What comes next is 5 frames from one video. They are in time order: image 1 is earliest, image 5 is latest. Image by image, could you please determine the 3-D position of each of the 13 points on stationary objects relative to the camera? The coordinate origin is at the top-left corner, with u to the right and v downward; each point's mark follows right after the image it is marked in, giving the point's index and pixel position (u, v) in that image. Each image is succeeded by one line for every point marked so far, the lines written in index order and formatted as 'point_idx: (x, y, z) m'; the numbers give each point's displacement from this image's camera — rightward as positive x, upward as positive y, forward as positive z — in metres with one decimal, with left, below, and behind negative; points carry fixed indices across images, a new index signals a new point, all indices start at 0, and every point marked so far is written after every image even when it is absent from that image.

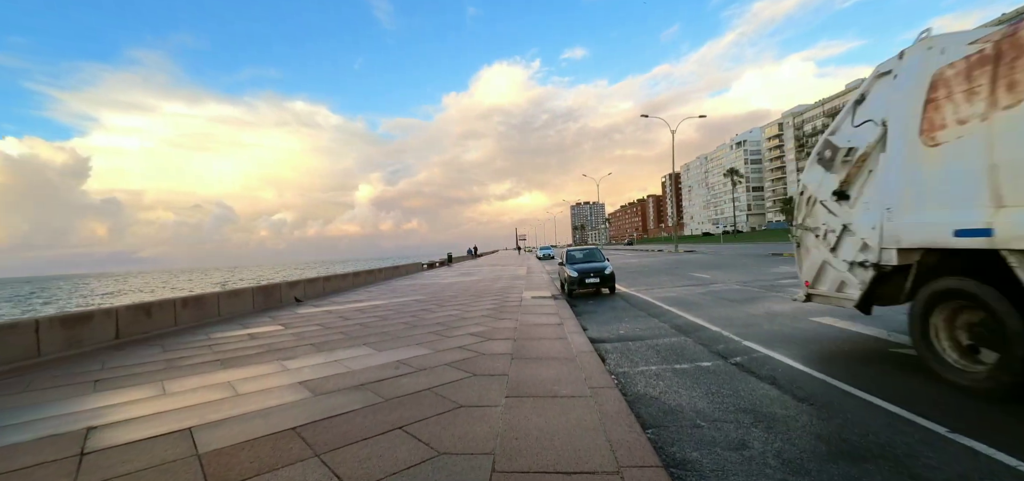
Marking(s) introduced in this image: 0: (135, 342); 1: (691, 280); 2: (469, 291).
0: (-6.8, -1.8, +7.7) m
1: (+6.3, -1.4, +15.1) m
2: (-1.6, -1.8, +15.4) m
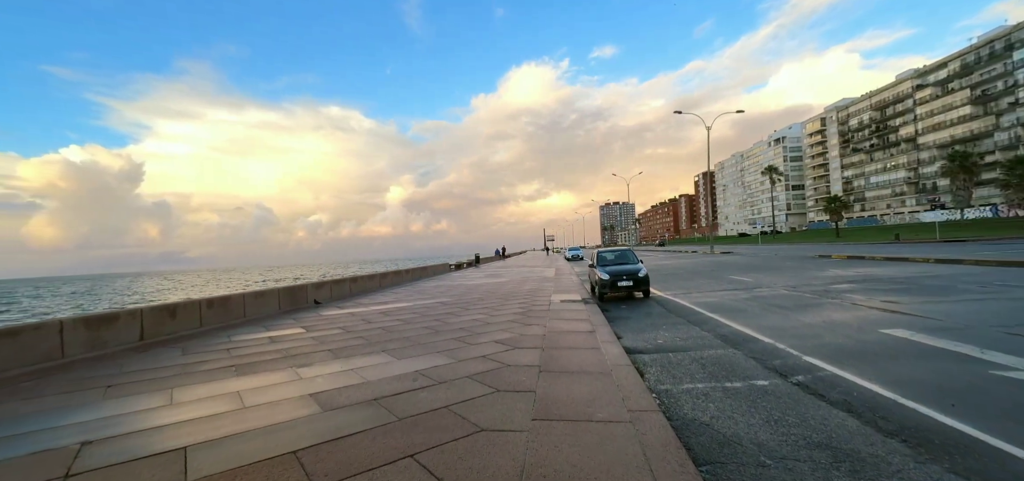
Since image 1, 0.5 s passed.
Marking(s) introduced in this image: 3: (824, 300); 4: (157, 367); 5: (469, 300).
0: (-6.3, -1.8, +7.6) m
1: (+7.3, -1.4, +14.2) m
2: (-0.6, -1.8, +14.9) m
3: (+6.9, -1.3, +9.5) m
4: (-5.0, -1.8, +6.0) m
5: (-1.3, -1.8, +12.8) m
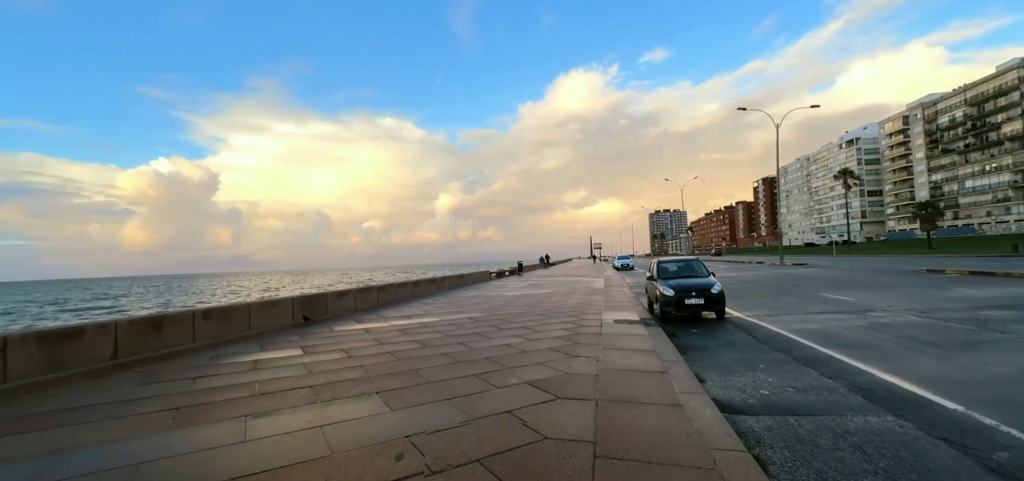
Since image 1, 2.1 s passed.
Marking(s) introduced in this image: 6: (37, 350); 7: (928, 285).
0: (-5.7, -1.8, +6.4) m
1: (+8.5, -1.7, +11.5) m
2: (+0.8, -2.0, +13.1) m
3: (+7.7, -1.5, +6.9) m
4: (-4.6, -1.8, +4.7) m
5: (-0.2, -1.9, +11.0) m
6: (-6.3, -1.4, +5.6) m
7: (+14.0, -1.5, +14.4) m
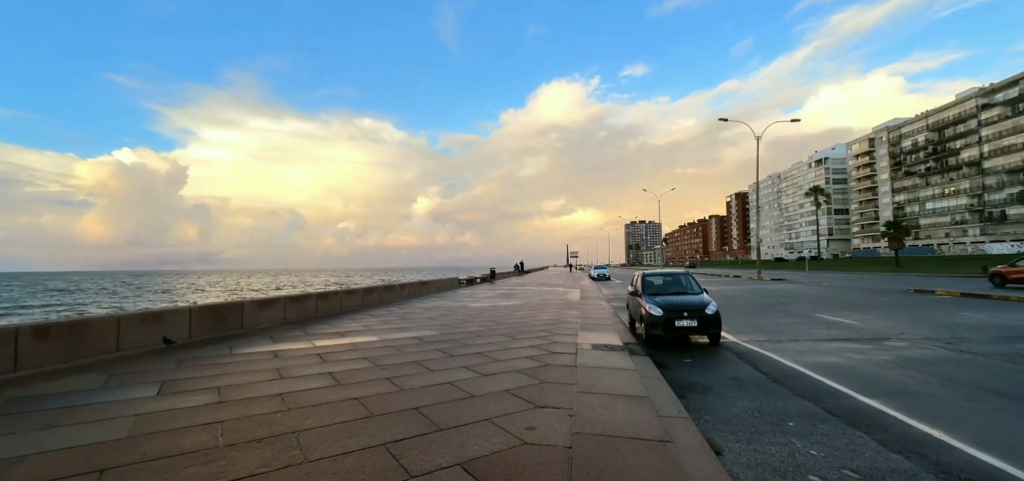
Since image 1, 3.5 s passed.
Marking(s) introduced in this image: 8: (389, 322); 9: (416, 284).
0: (-6.3, -1.7, +4.3) m
1: (+7.6, -2.1, +10.1) m
2: (-0.3, -2.2, +11.3) m
3: (+7.0, -1.8, +5.5) m
4: (-5.1, -1.6, +2.6) m
5: (-1.1, -2.0, +9.2) m
6: (-6.8, -1.2, +3.5) m
7: (+12.9, -2.1, +13.3) m
8: (-3.1, -2.0, +10.6) m
9: (-4.3, -2.0, +19.2) m
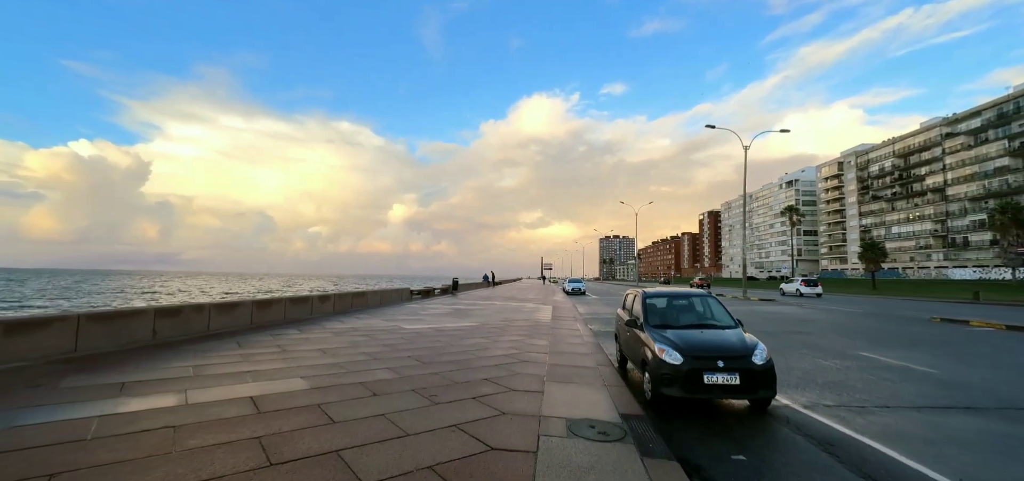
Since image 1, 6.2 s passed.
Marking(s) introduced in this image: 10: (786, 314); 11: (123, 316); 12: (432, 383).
0: (-7.0, -1.2, +0.3) m
1: (+6.5, -2.3, +6.8) m
2: (-1.4, -2.1, +7.6) m
3: (+6.2, -1.8, +2.2) m
4: (-5.7, -1.2, -1.3) m
5: (-2.1, -1.9, +5.5) m
6: (-7.5, -0.8, -0.6) m
7: (+11.7, -2.5, +10.3) m
8: (-4.2, -1.9, +6.8) m
9: (-5.9, -2.0, +15.2) m
10: (+12.8, -3.4, +19.9) m
11: (-6.6, -1.3, +7.5) m
12: (-1.1, -2.0, +5.8) m
